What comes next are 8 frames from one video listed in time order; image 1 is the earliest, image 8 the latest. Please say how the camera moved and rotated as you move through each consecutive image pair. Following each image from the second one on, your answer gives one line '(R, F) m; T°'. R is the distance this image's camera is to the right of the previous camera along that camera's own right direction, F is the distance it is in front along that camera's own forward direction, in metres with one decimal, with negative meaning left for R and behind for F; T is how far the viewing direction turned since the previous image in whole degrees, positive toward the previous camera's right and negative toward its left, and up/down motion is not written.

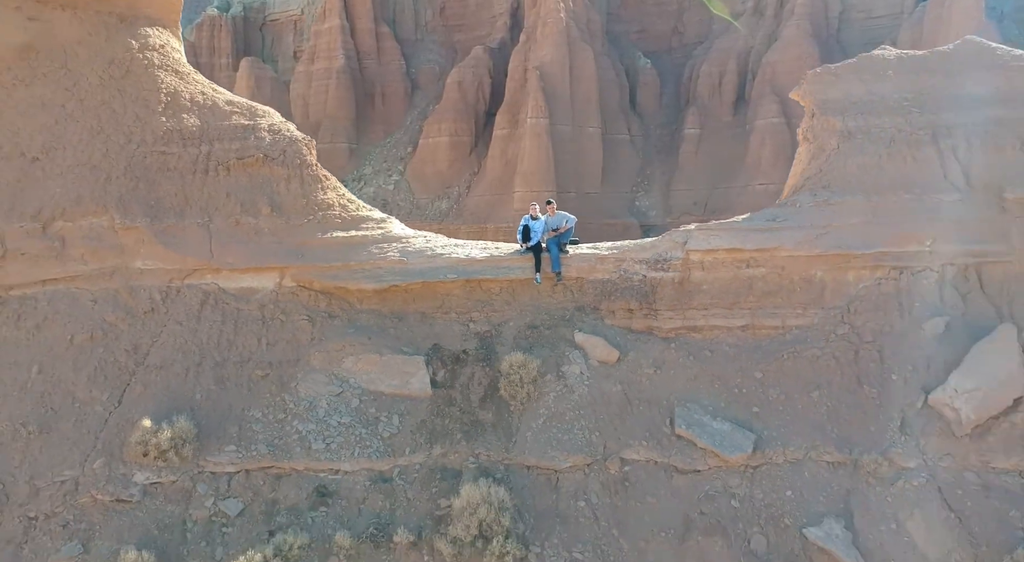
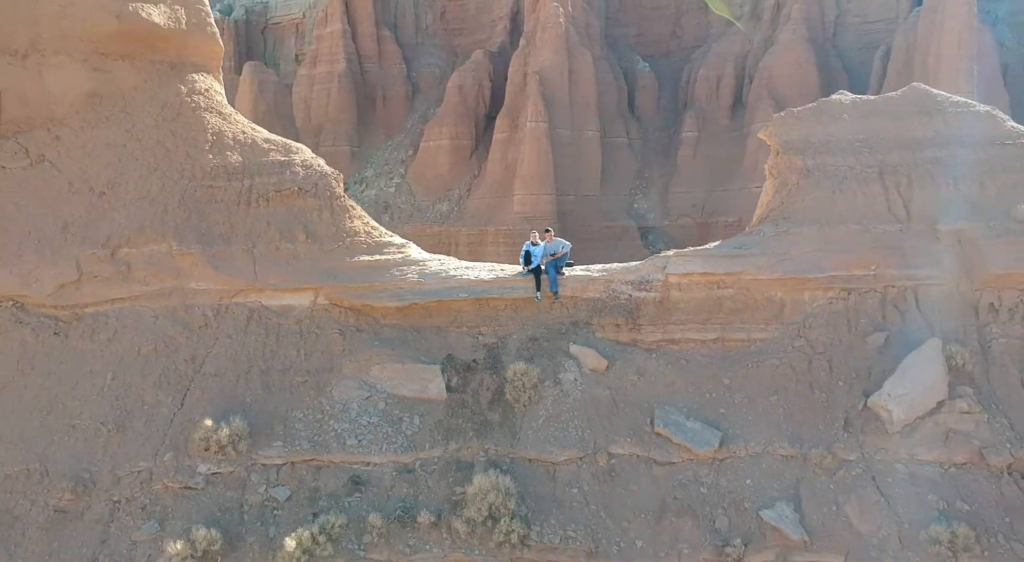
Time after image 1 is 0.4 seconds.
(0.0, -0.4) m; 0°
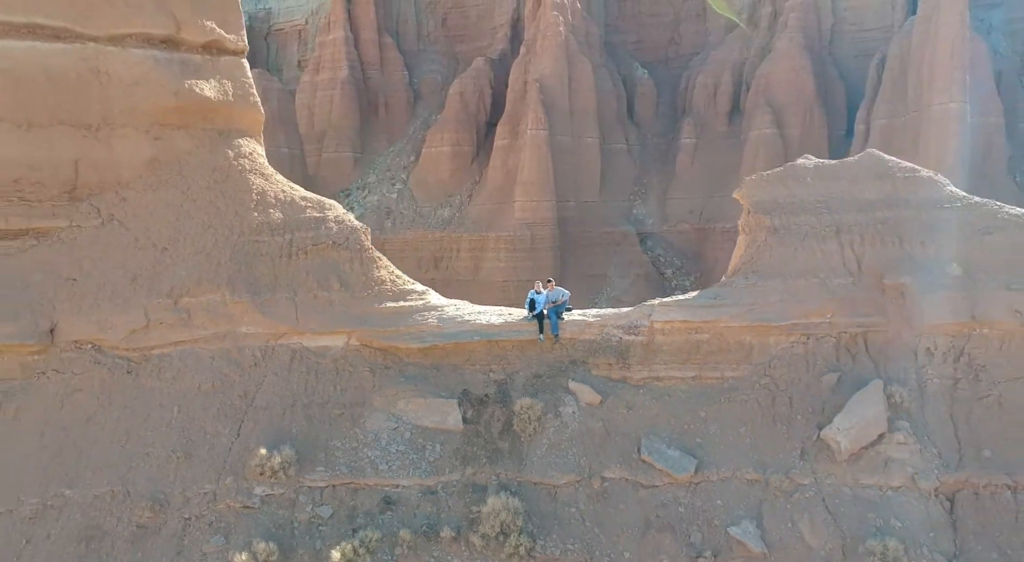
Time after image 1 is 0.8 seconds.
(0.0, -0.5) m; 0°
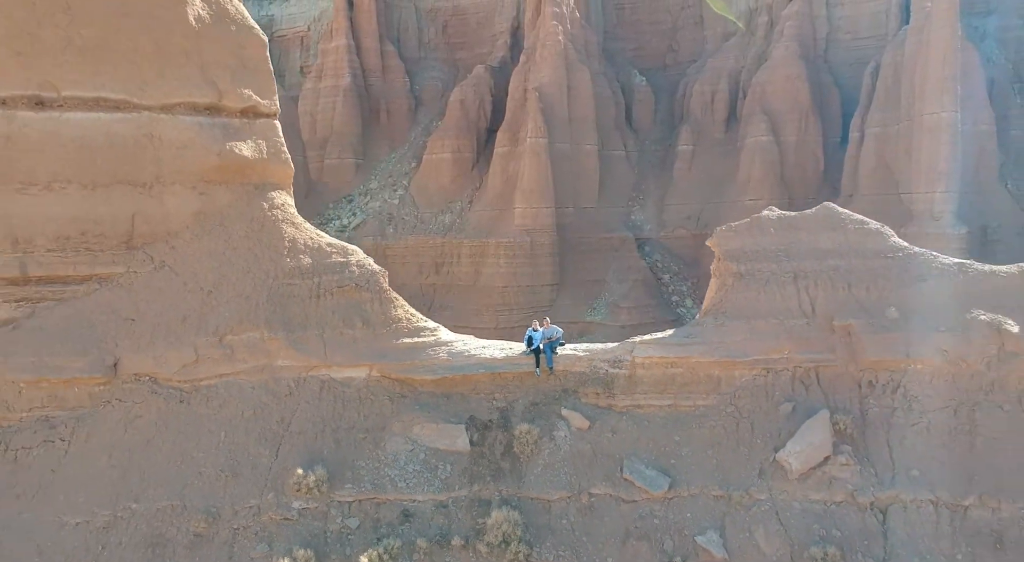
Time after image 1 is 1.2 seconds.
(0.0, -0.5) m; 0°
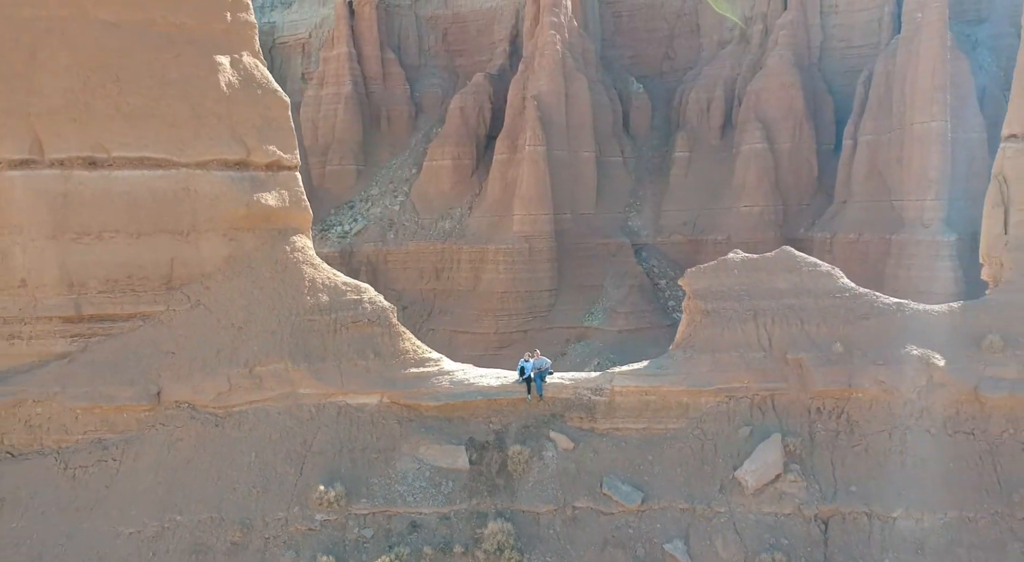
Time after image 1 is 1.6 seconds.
(0.0, -0.5) m; 0°
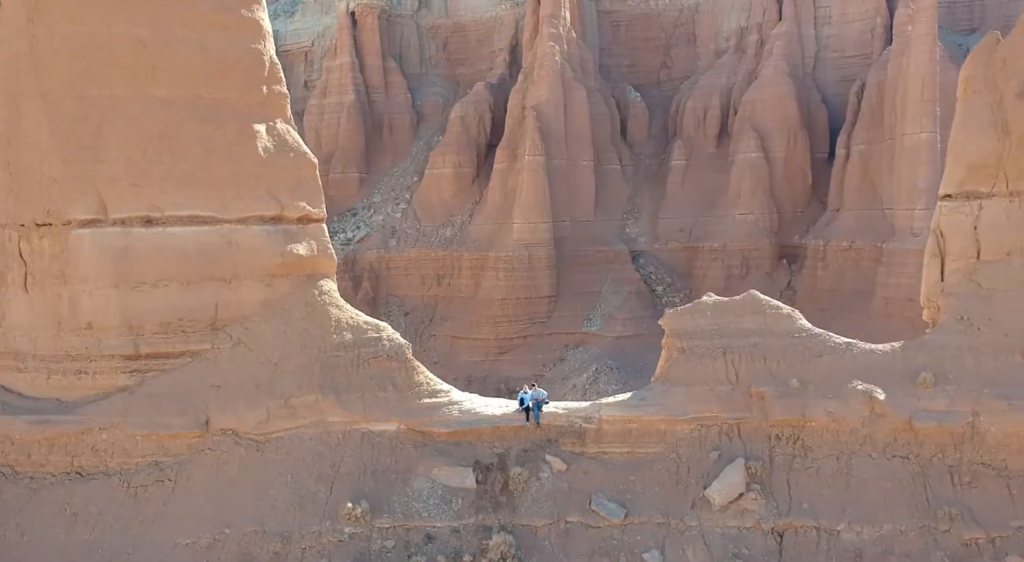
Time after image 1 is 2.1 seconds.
(0.0, -0.7) m; 0°
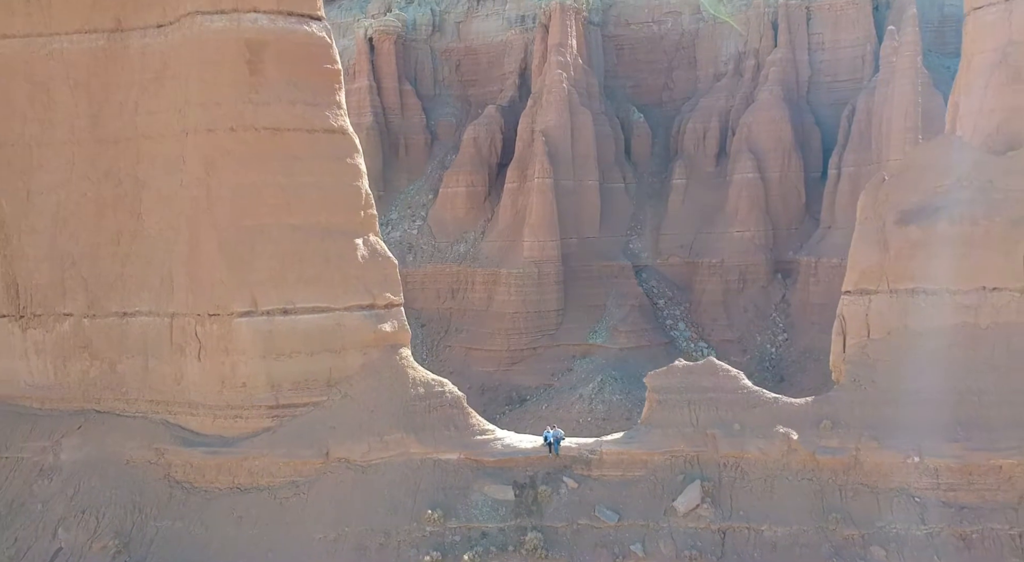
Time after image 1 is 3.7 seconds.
(-0.2, -2.2) m; 0°
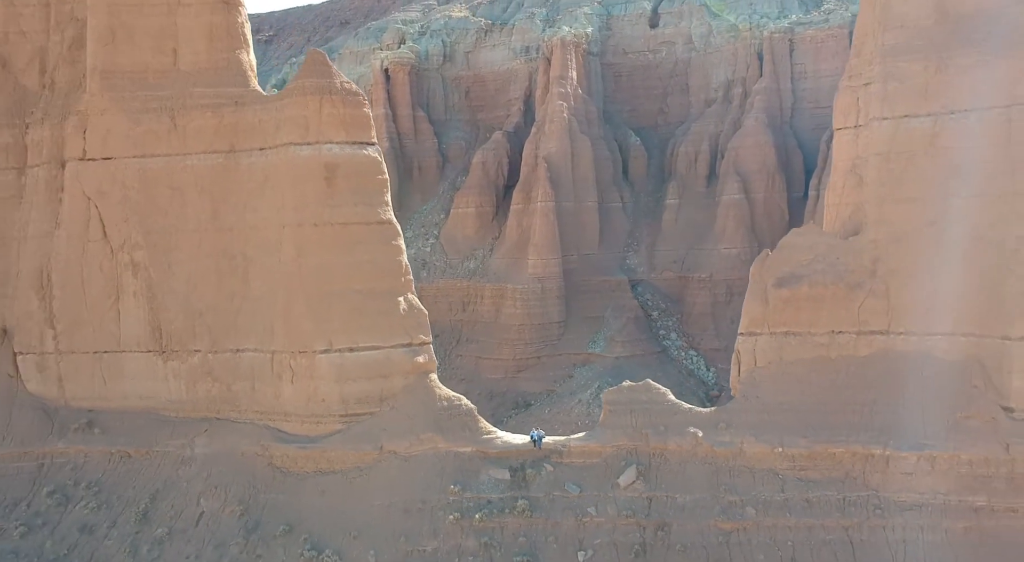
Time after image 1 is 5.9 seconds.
(+0.2, -3.2) m; -1°
